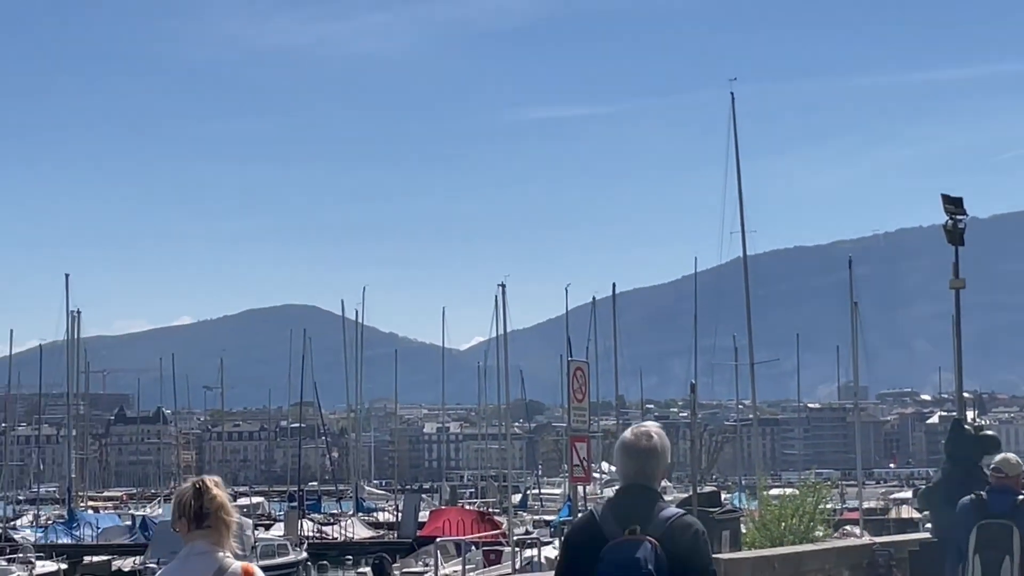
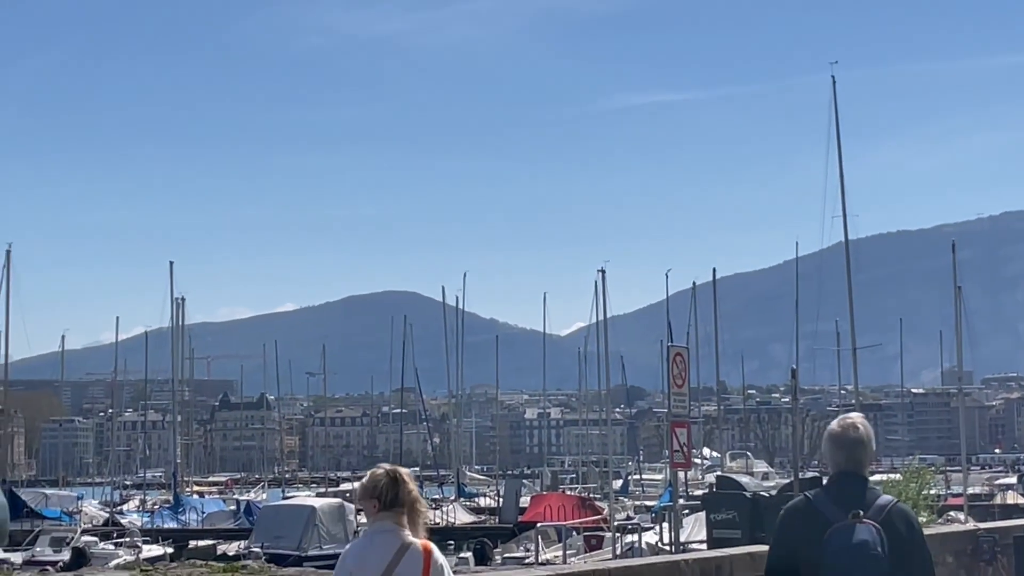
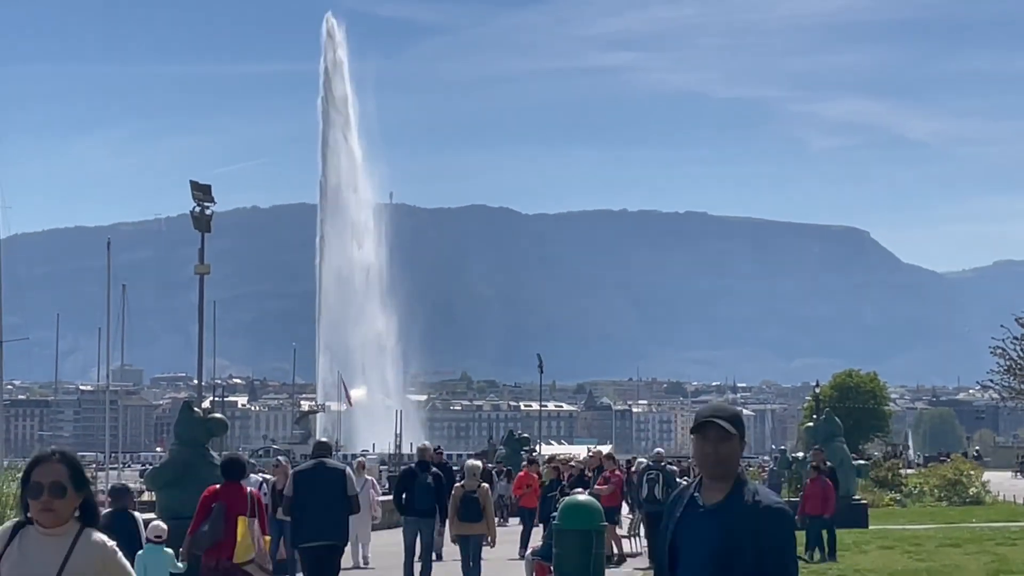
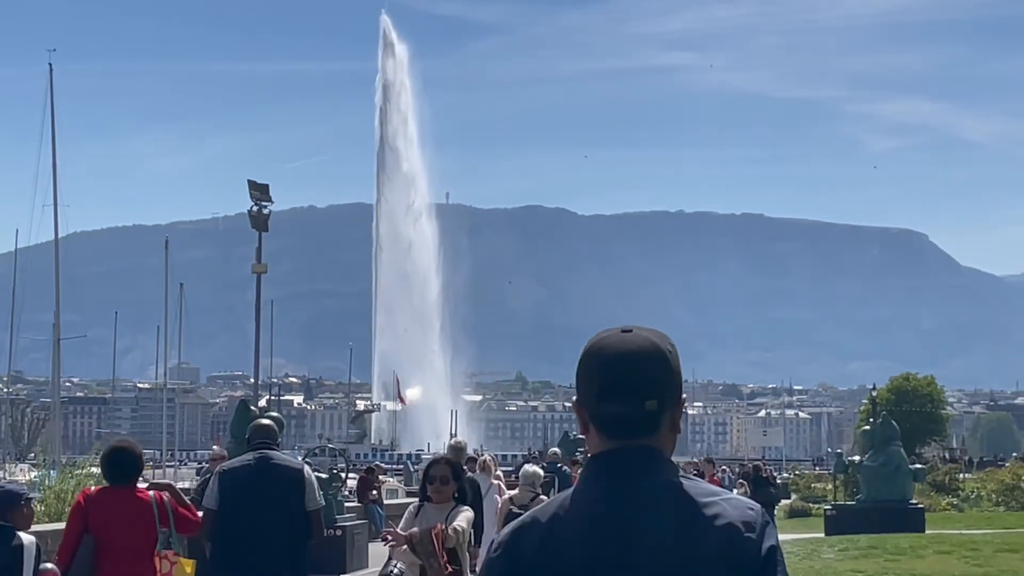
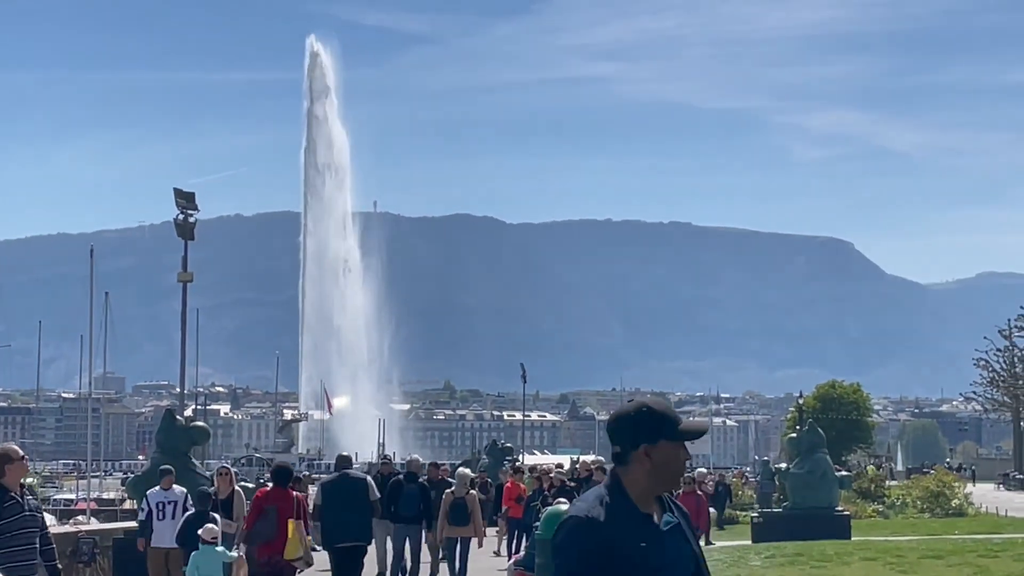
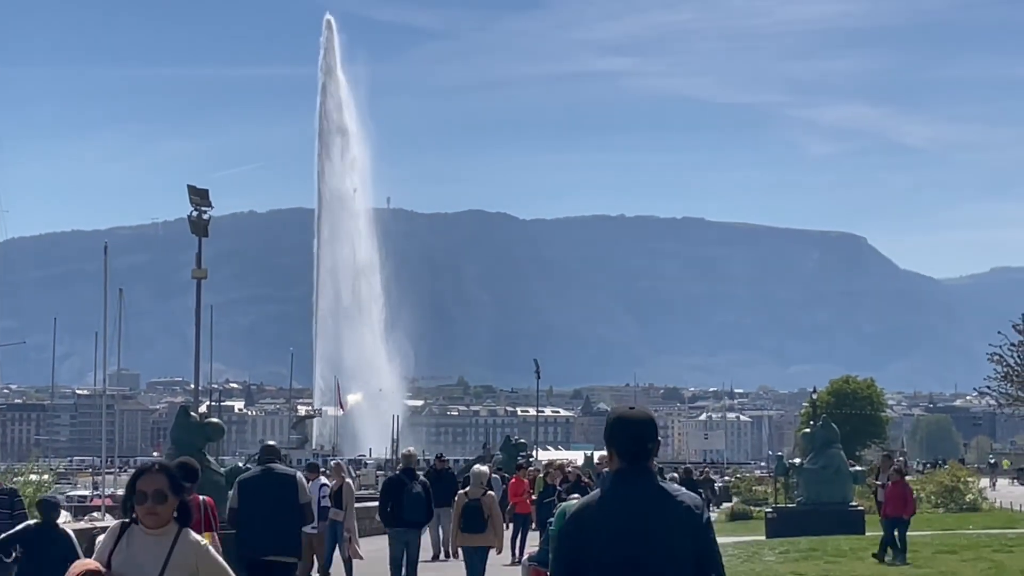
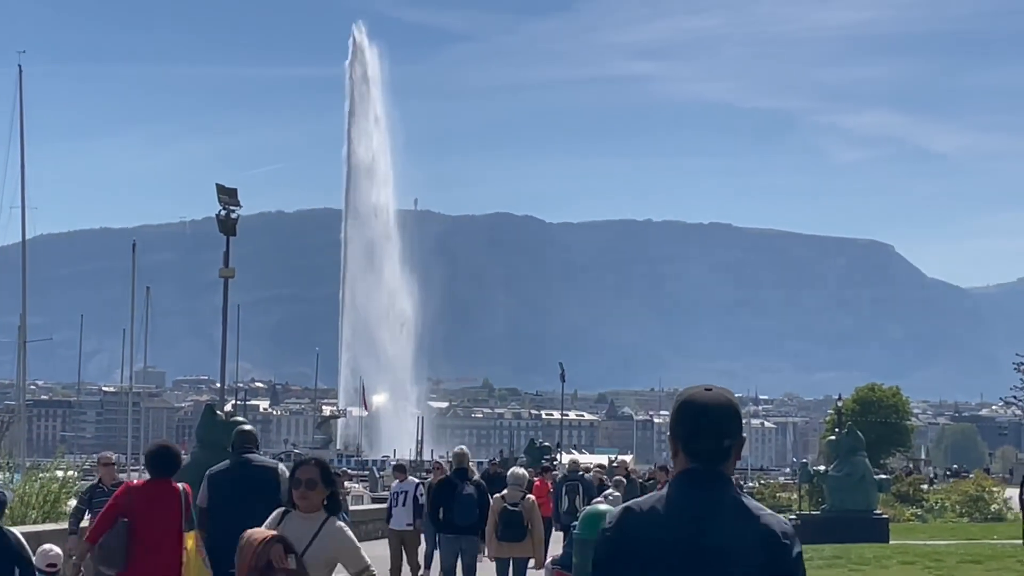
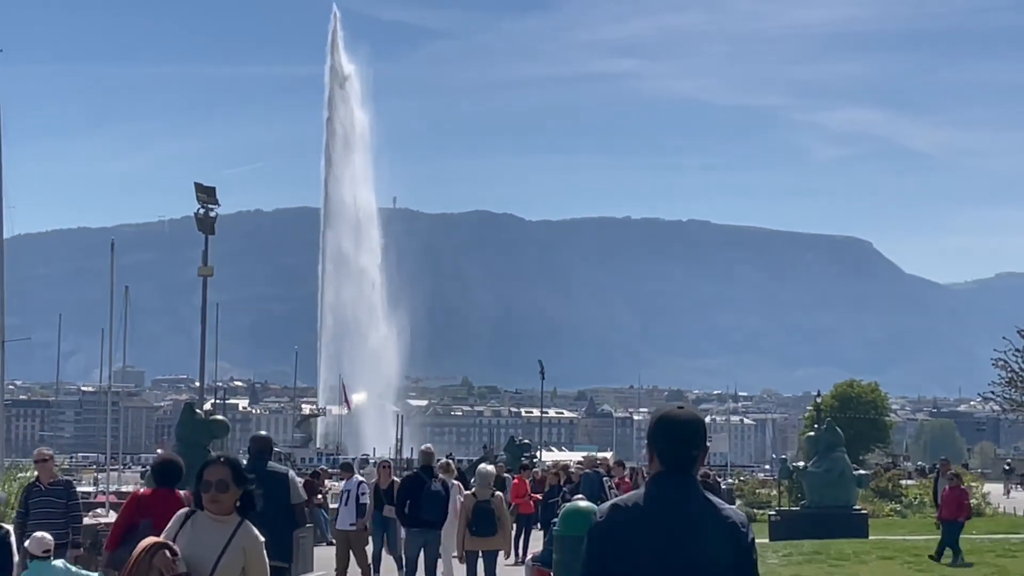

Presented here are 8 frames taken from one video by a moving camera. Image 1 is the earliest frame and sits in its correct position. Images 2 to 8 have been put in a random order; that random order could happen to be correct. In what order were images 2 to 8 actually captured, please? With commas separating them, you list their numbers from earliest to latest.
2, 4, 7, 8, 6, 3, 5
